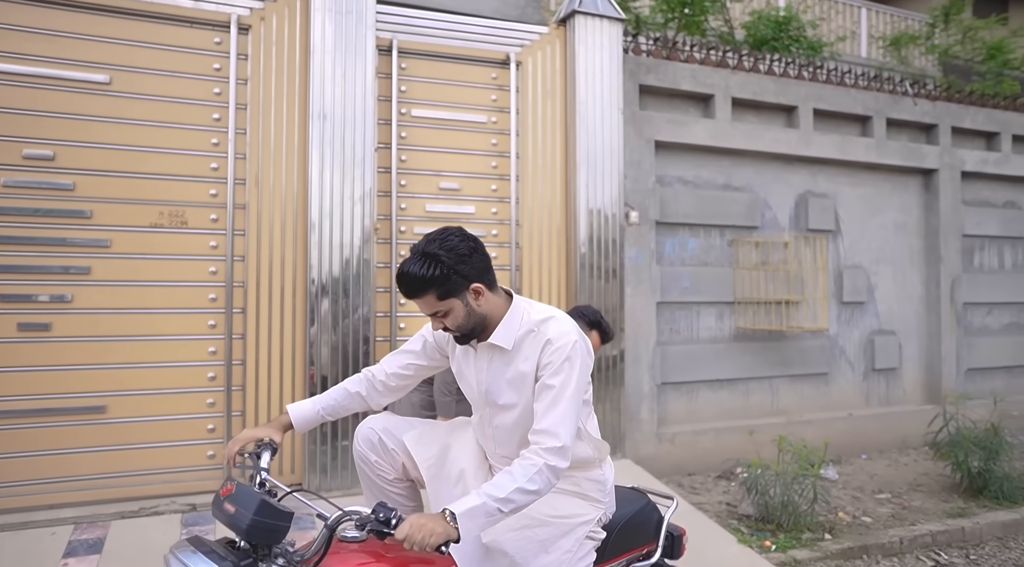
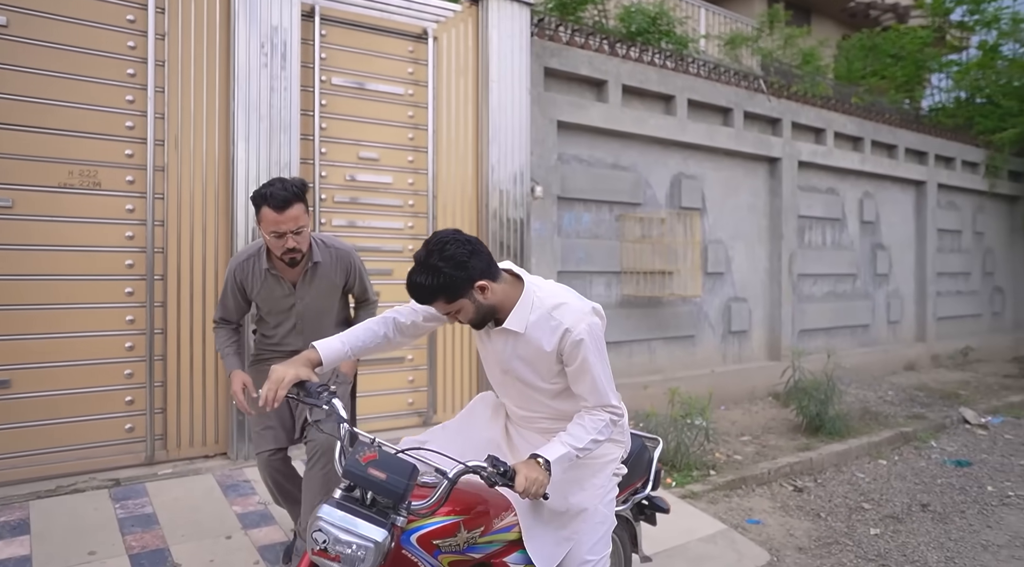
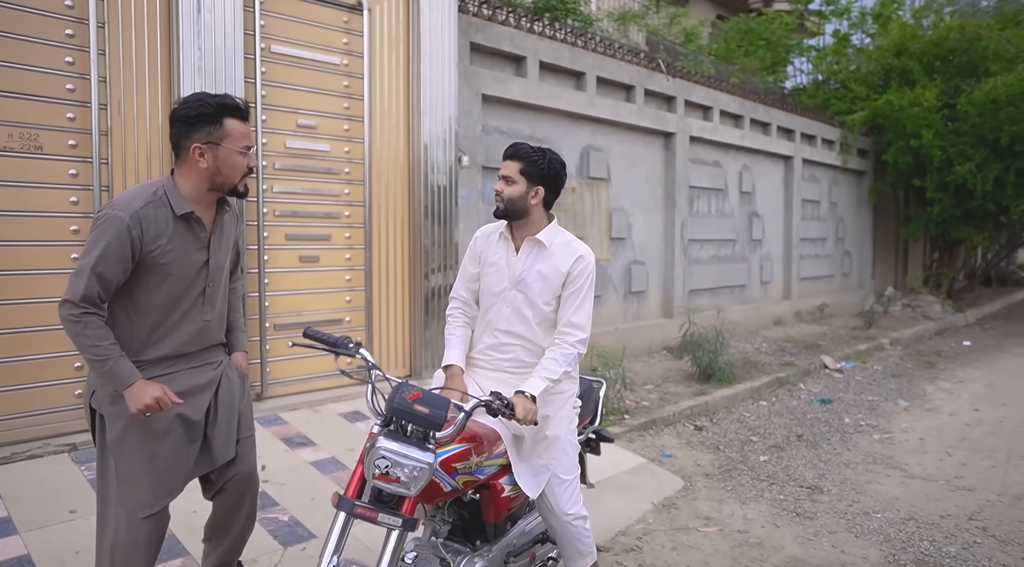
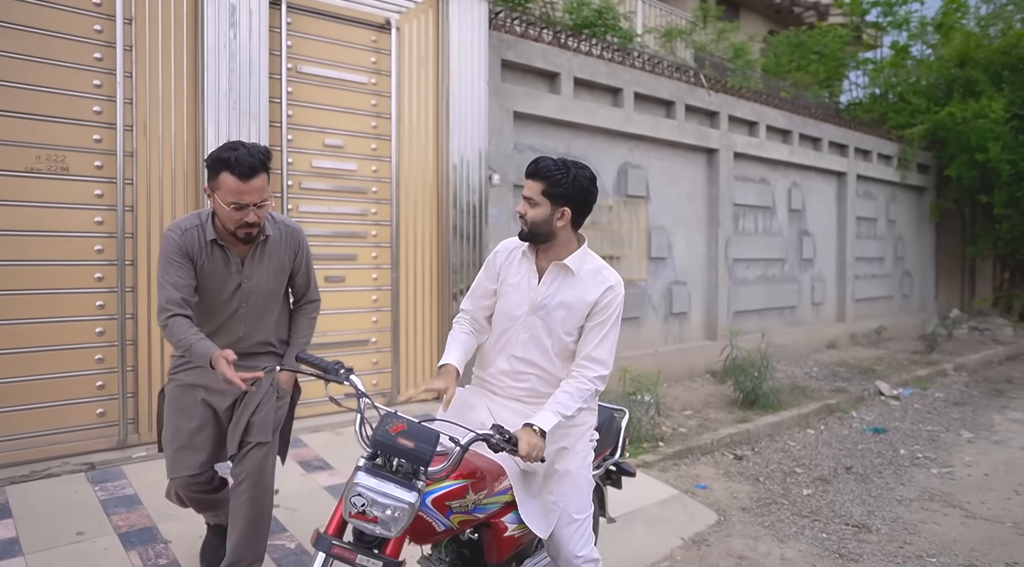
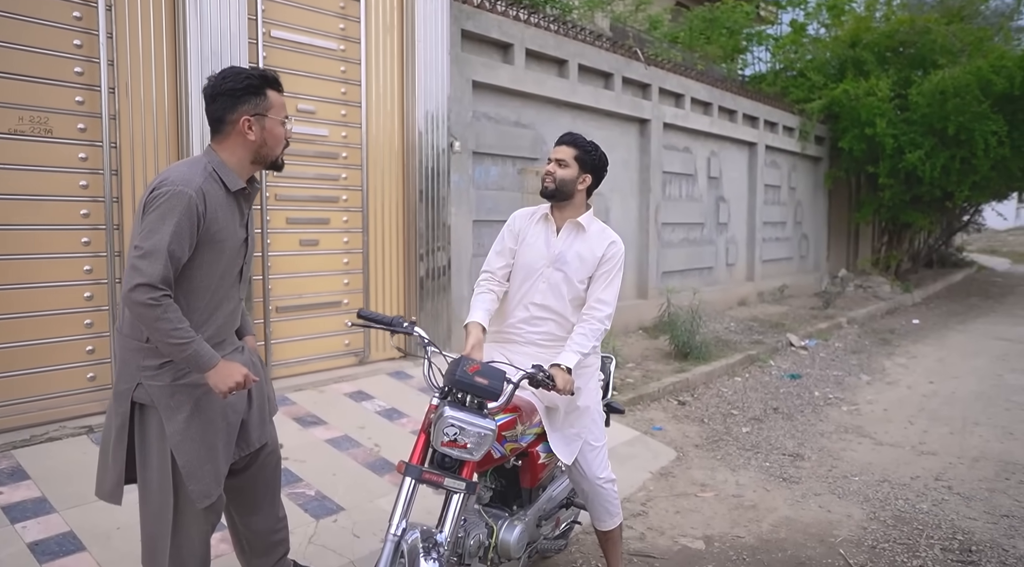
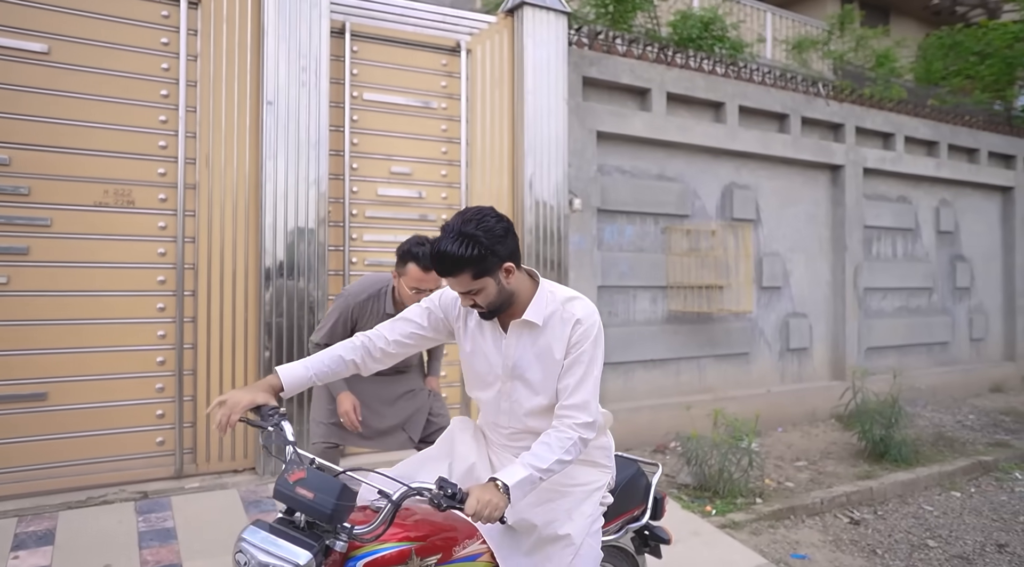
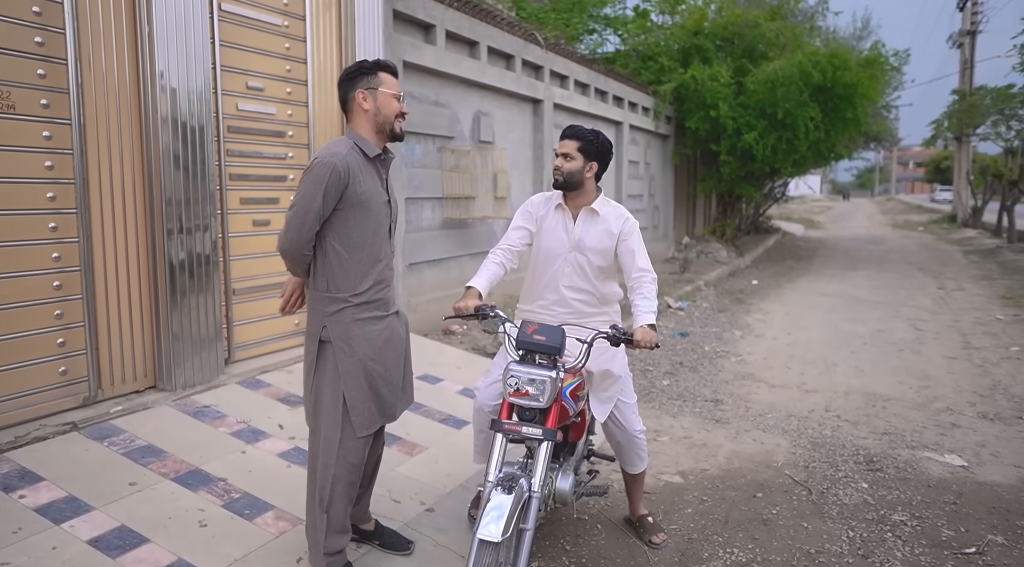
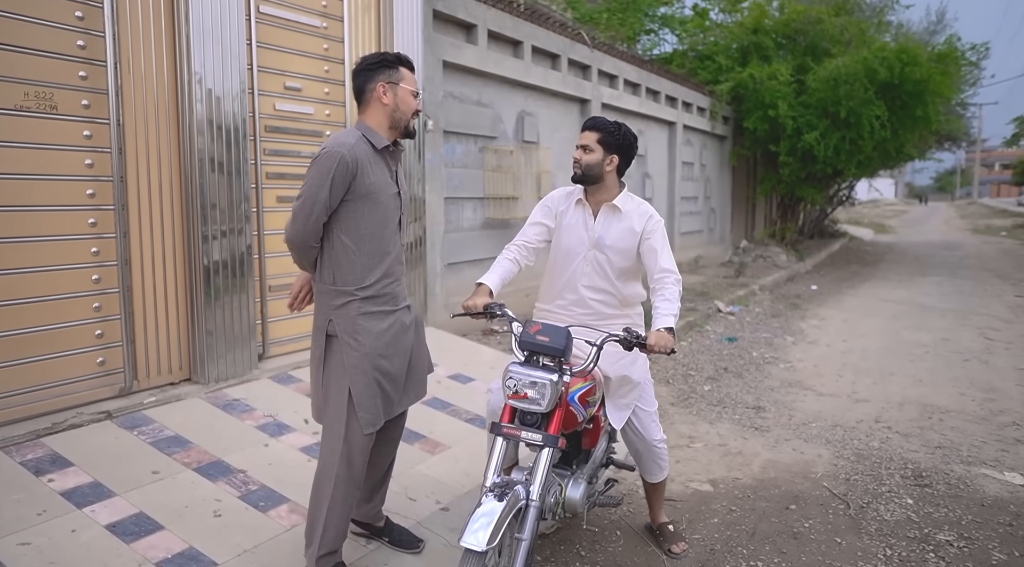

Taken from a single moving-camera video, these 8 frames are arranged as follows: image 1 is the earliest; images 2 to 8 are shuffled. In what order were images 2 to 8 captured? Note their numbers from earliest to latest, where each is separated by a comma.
6, 2, 4, 3, 5, 8, 7
